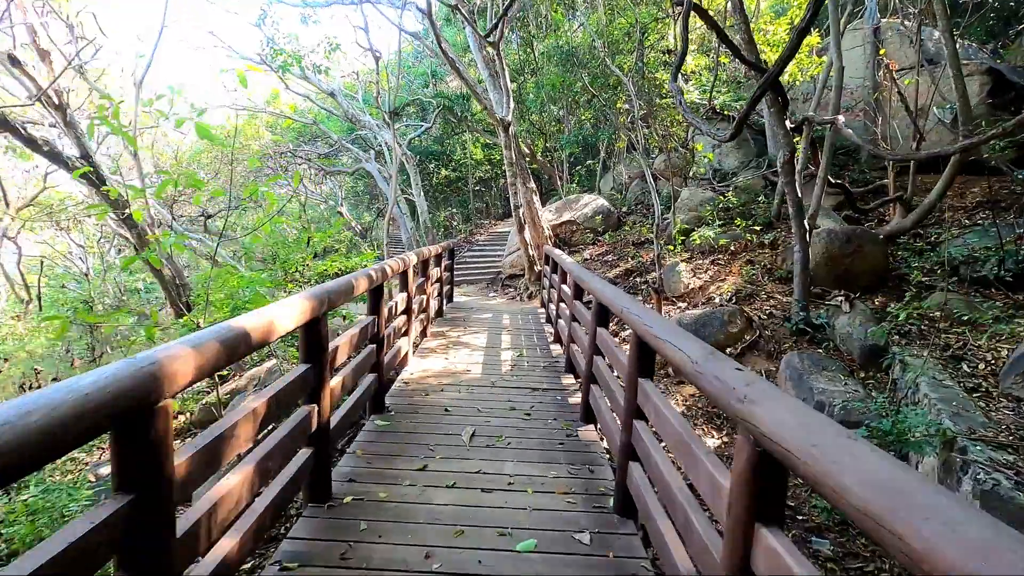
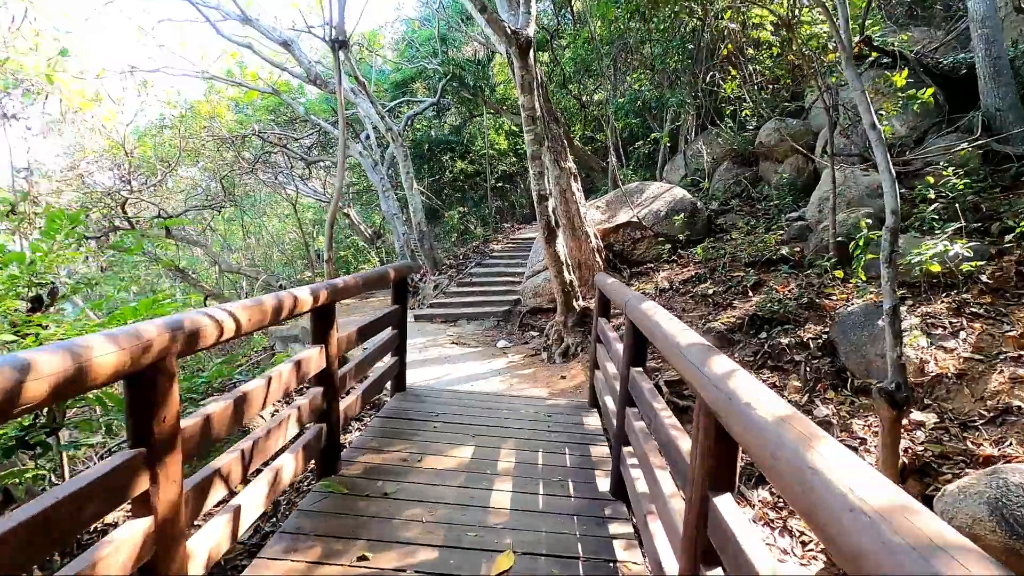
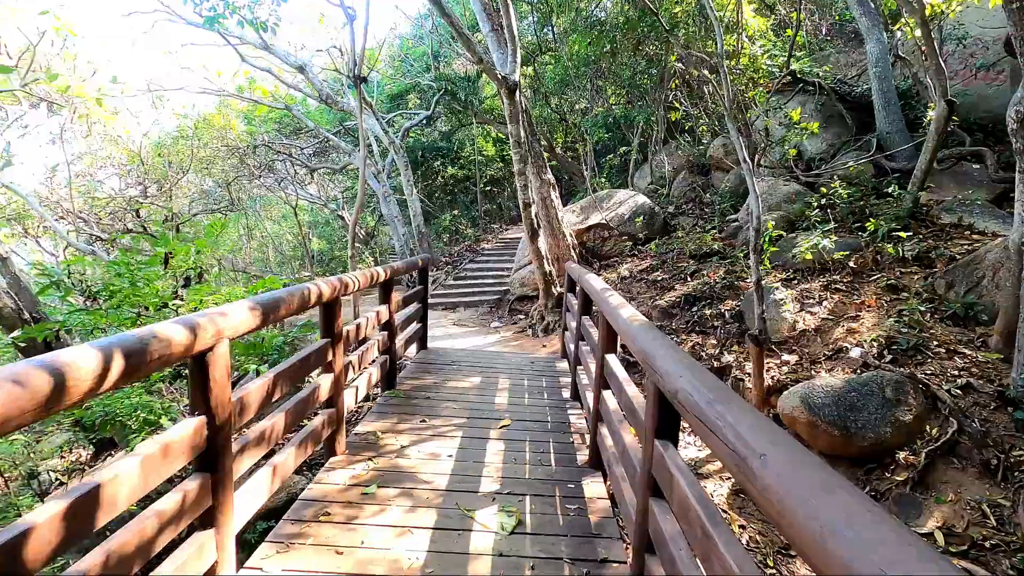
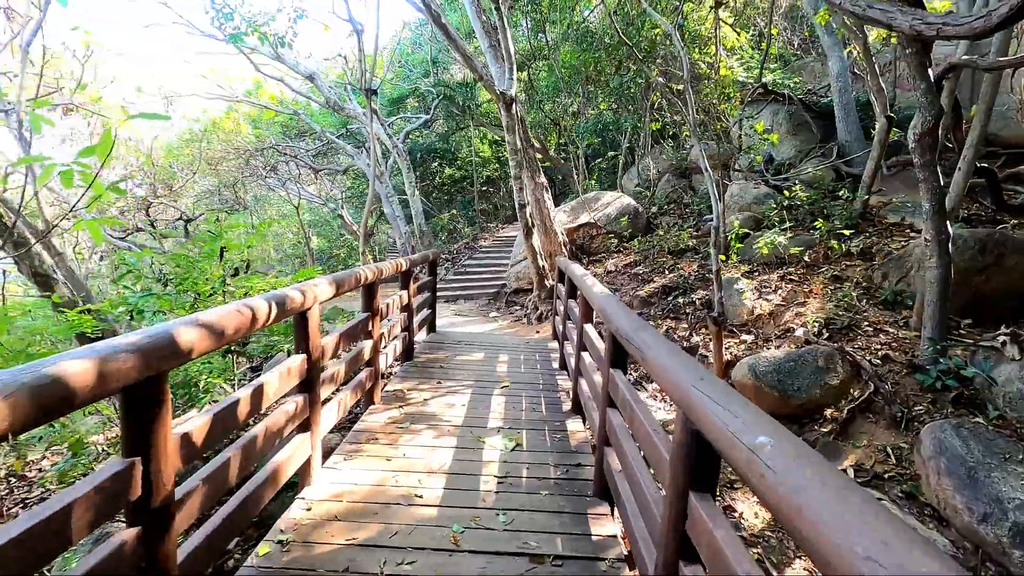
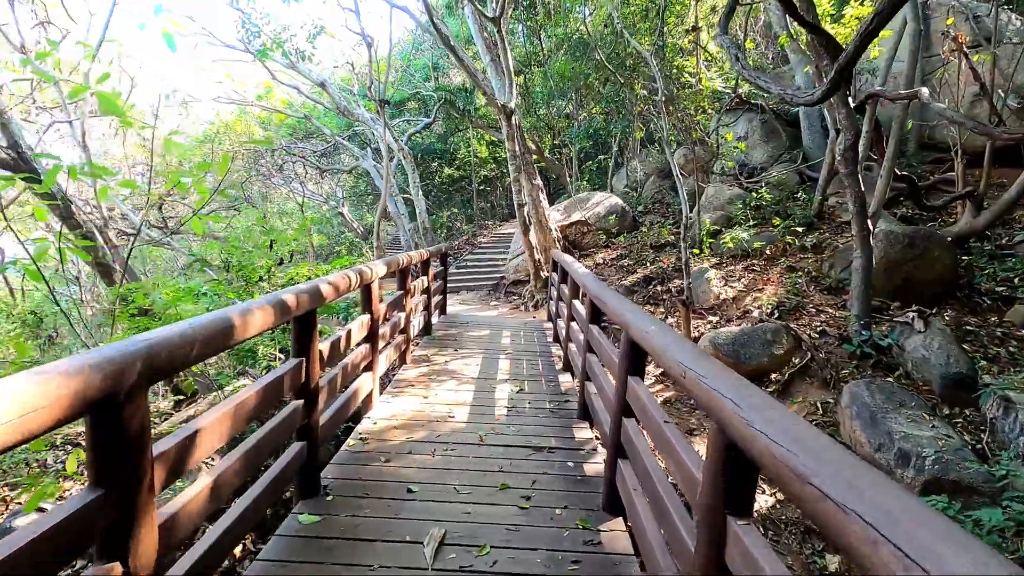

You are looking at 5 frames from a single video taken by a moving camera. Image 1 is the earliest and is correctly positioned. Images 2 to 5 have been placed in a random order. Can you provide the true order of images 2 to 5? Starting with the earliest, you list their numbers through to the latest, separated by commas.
5, 4, 3, 2
